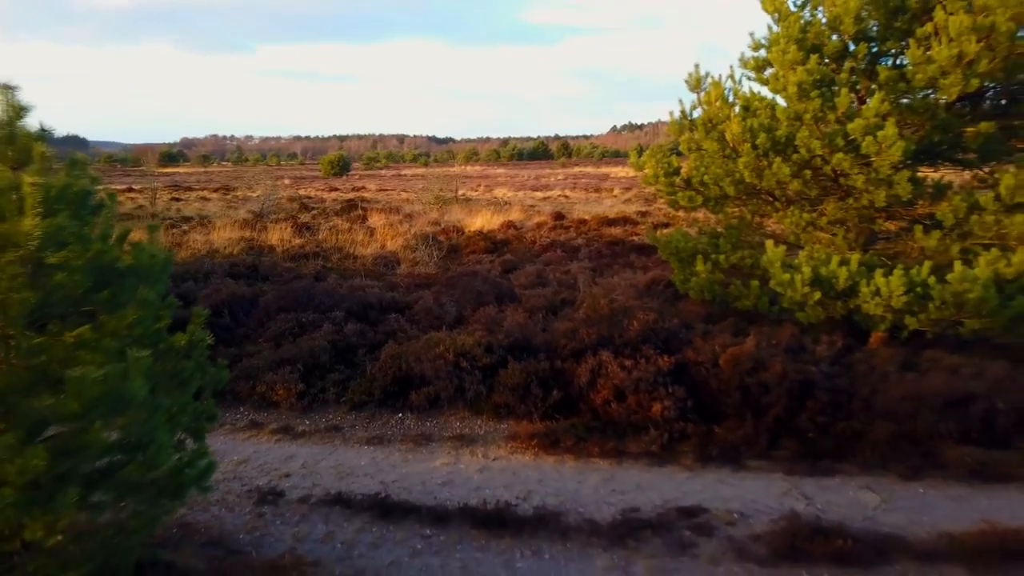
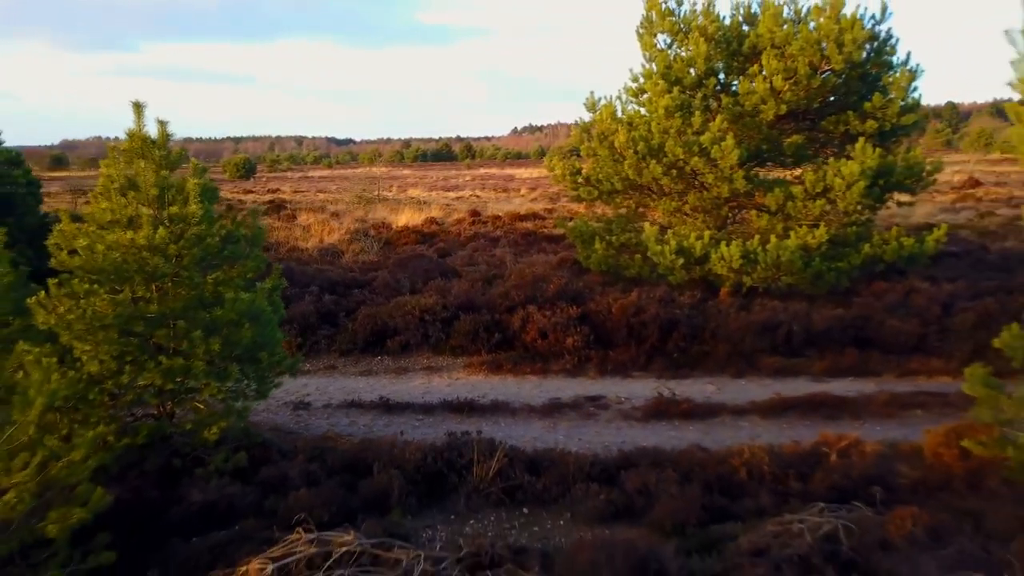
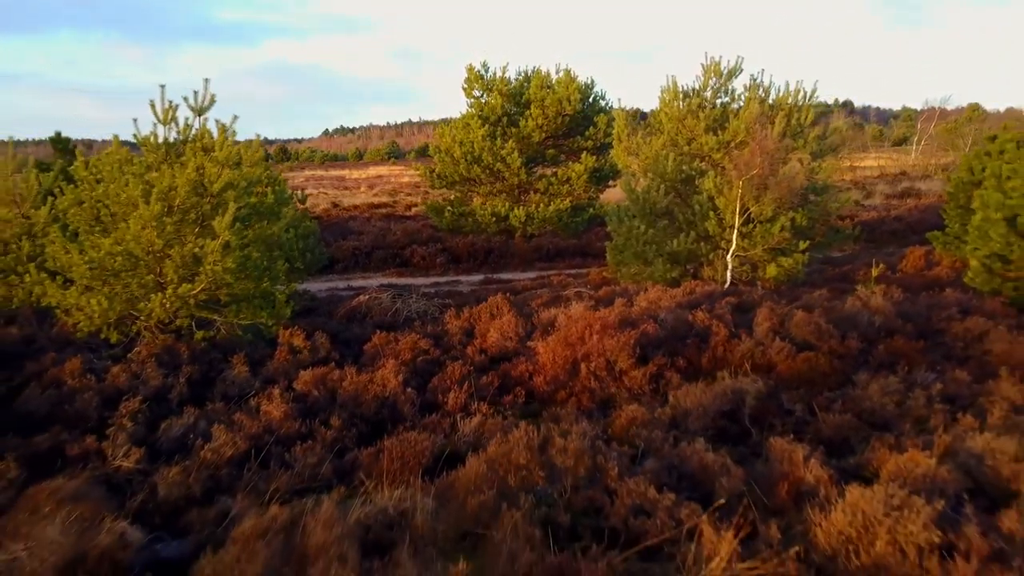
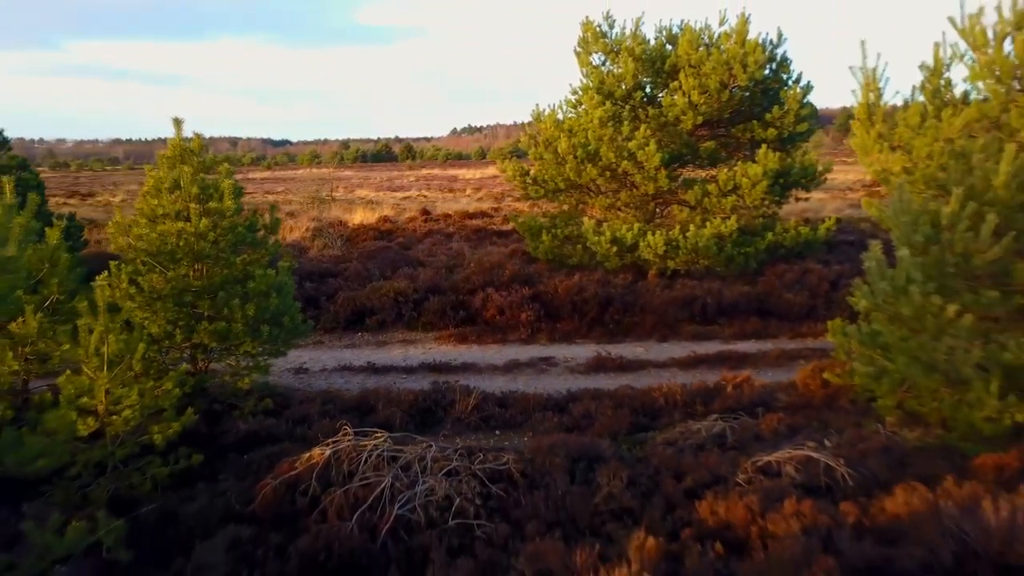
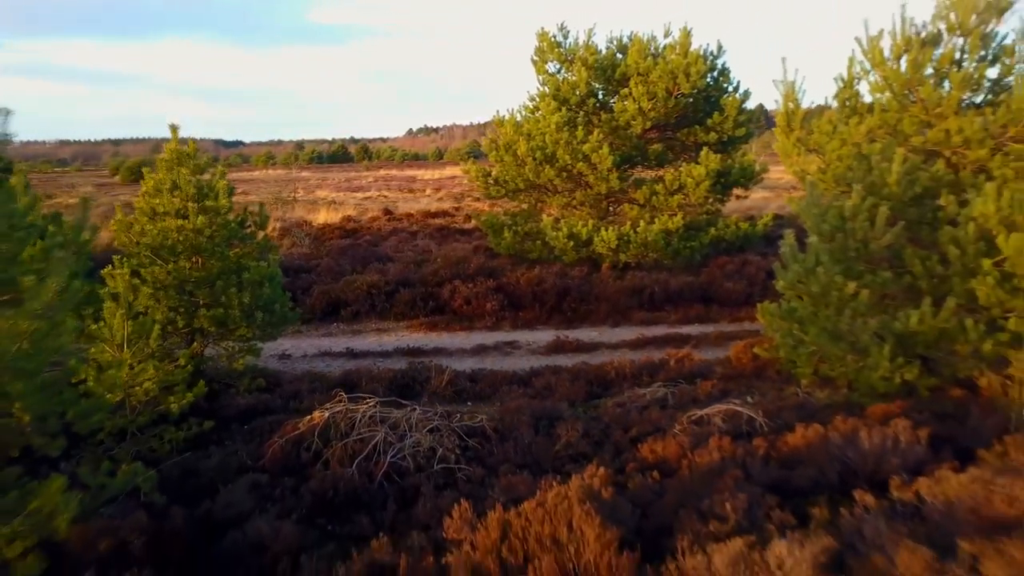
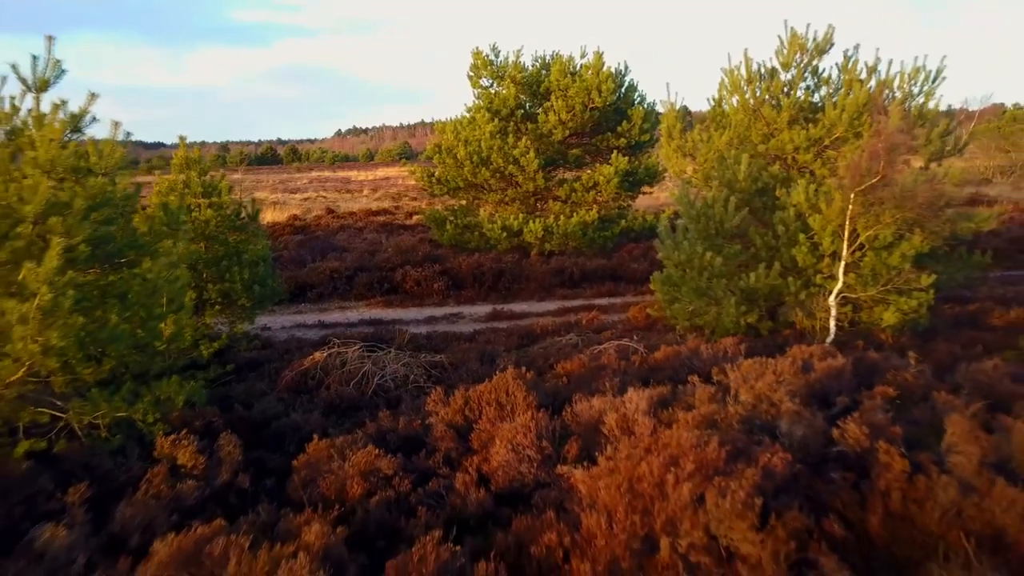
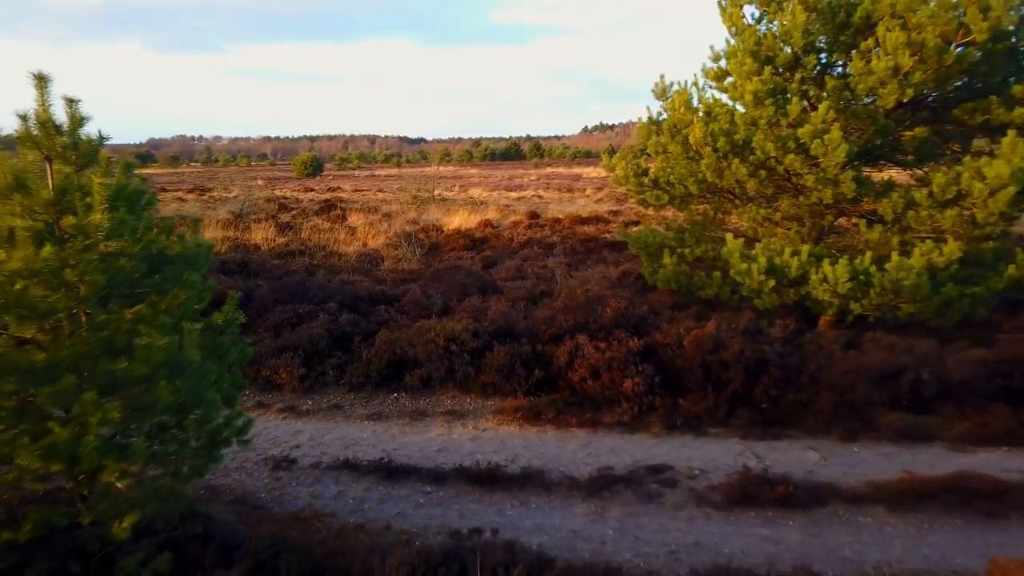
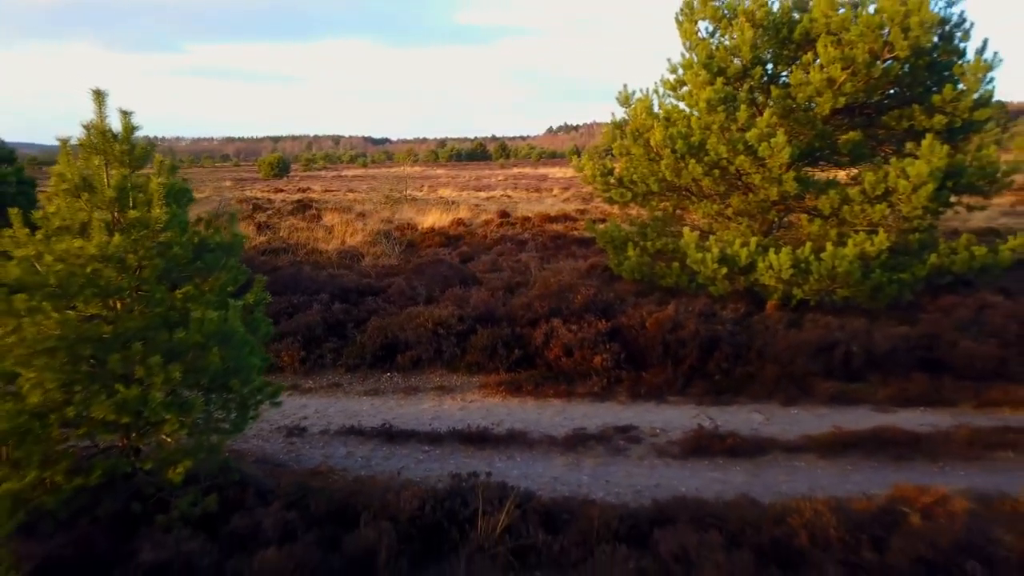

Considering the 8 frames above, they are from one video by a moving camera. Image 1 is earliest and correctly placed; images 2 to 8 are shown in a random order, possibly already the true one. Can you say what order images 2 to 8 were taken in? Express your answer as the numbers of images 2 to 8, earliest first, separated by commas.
7, 8, 2, 4, 5, 6, 3
